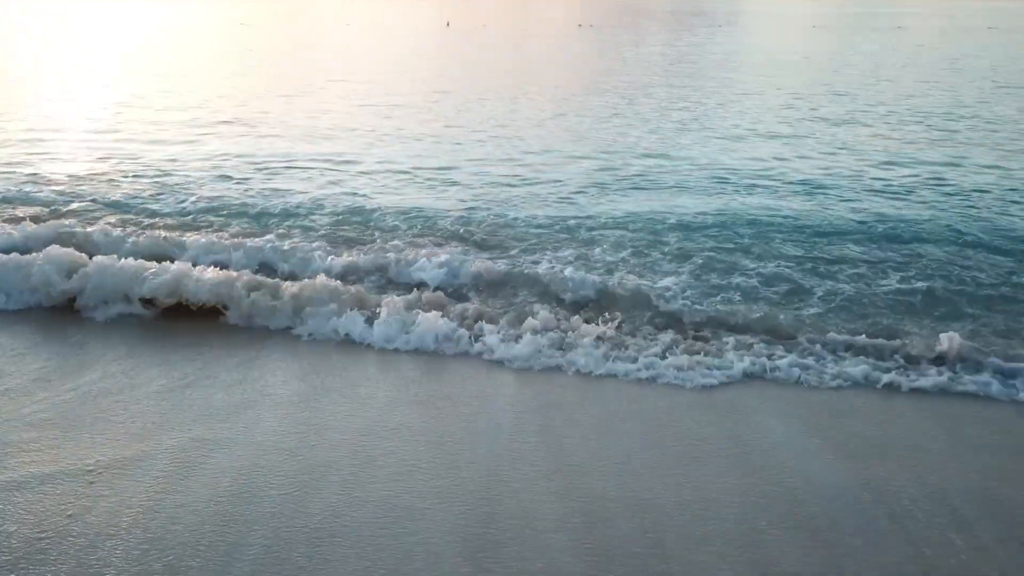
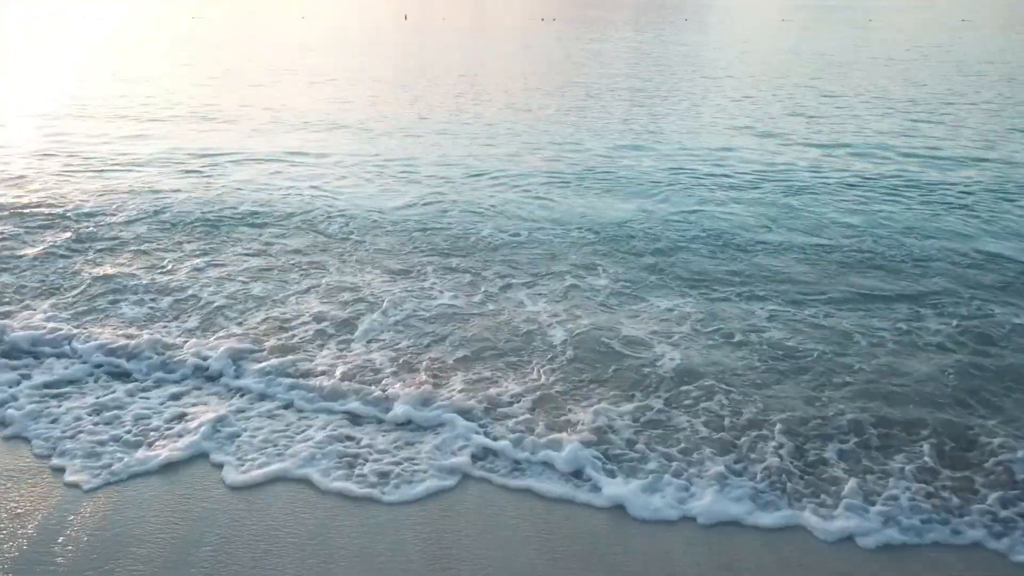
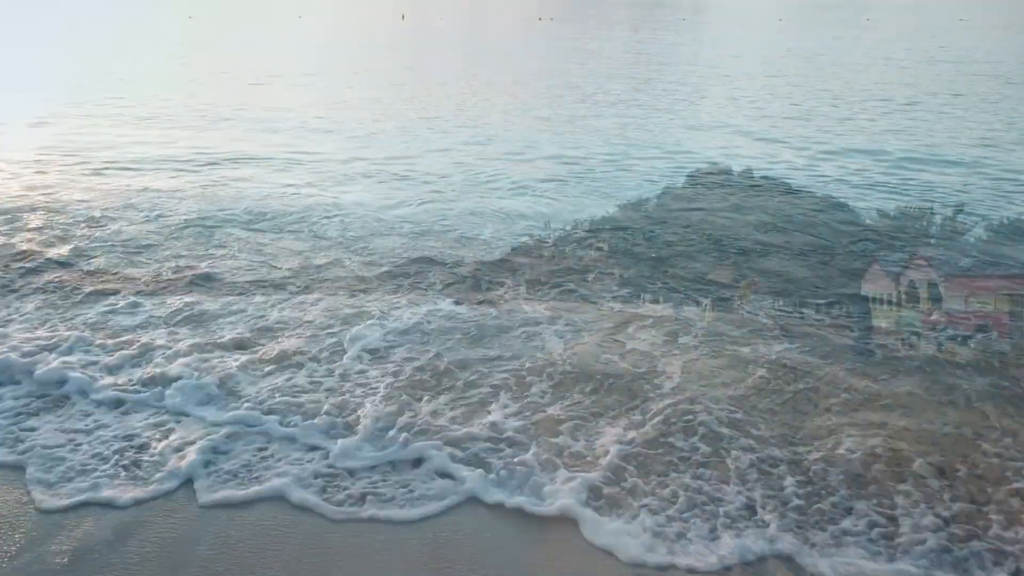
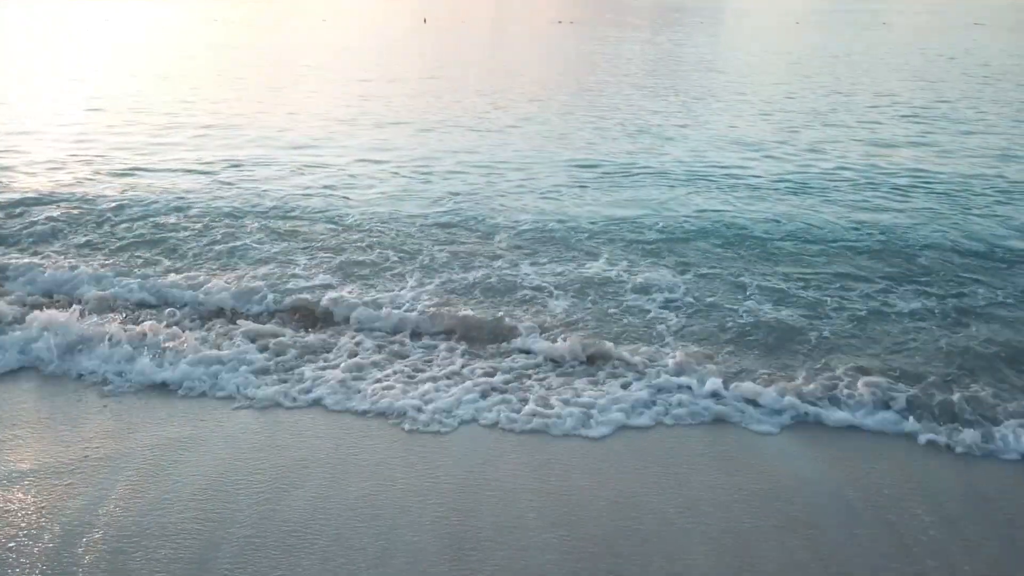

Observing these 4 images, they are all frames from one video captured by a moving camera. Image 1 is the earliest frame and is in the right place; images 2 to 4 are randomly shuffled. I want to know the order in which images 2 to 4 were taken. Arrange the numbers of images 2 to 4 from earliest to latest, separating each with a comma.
4, 2, 3
